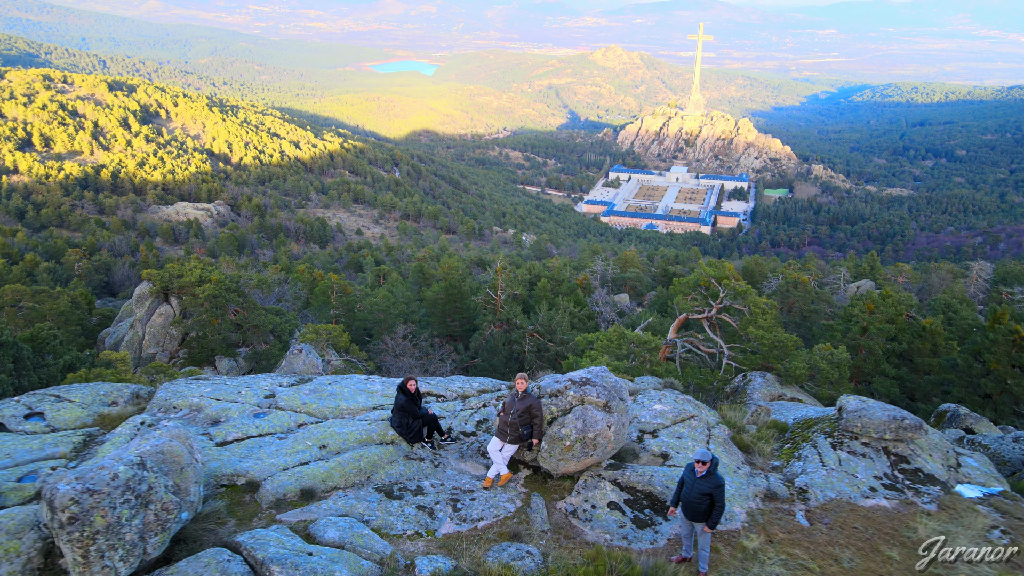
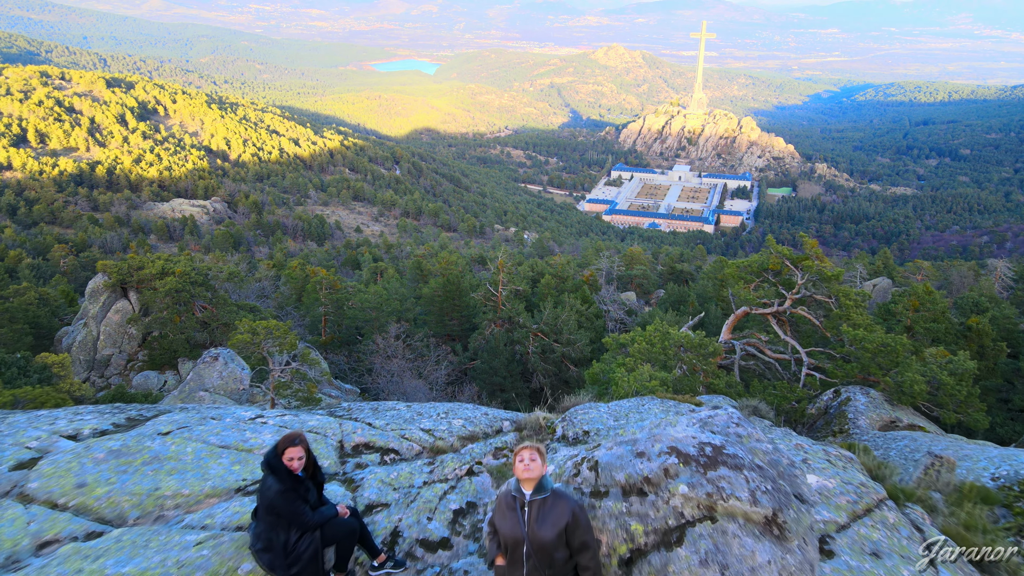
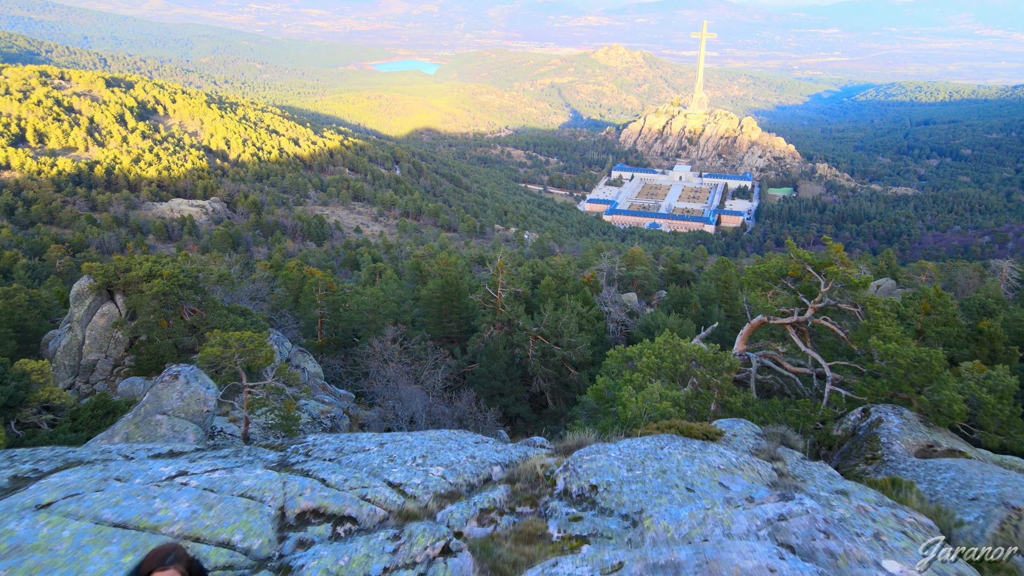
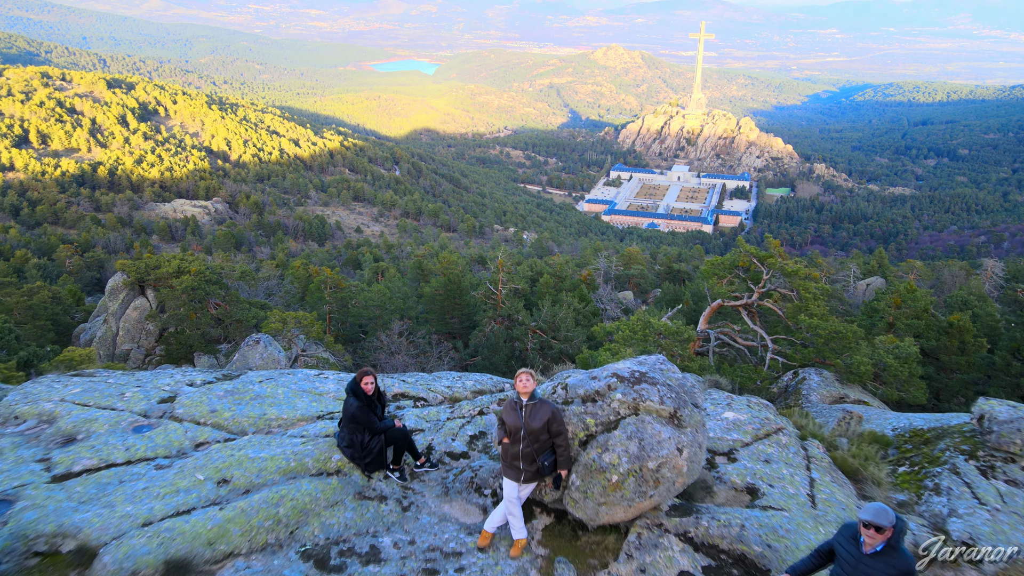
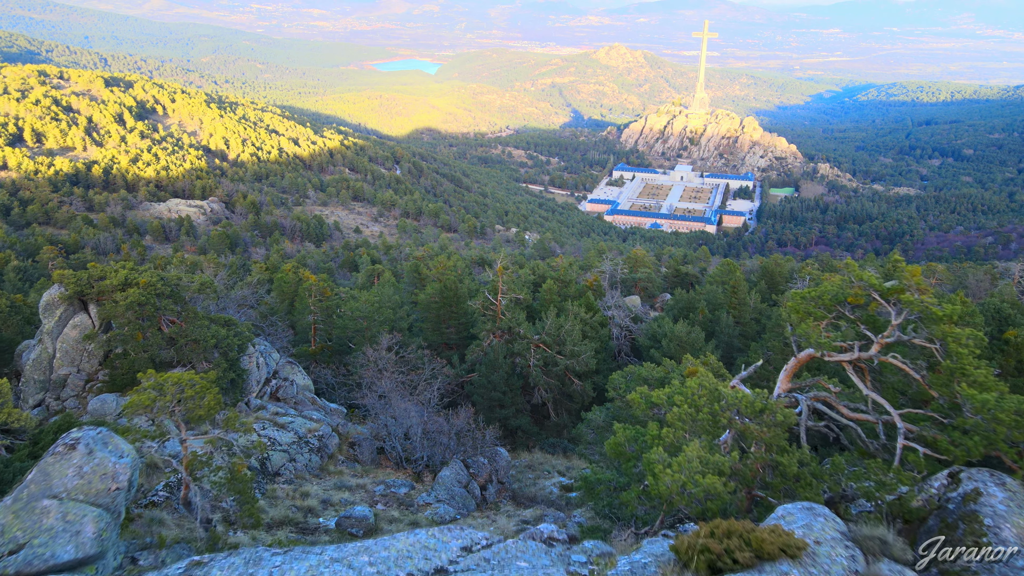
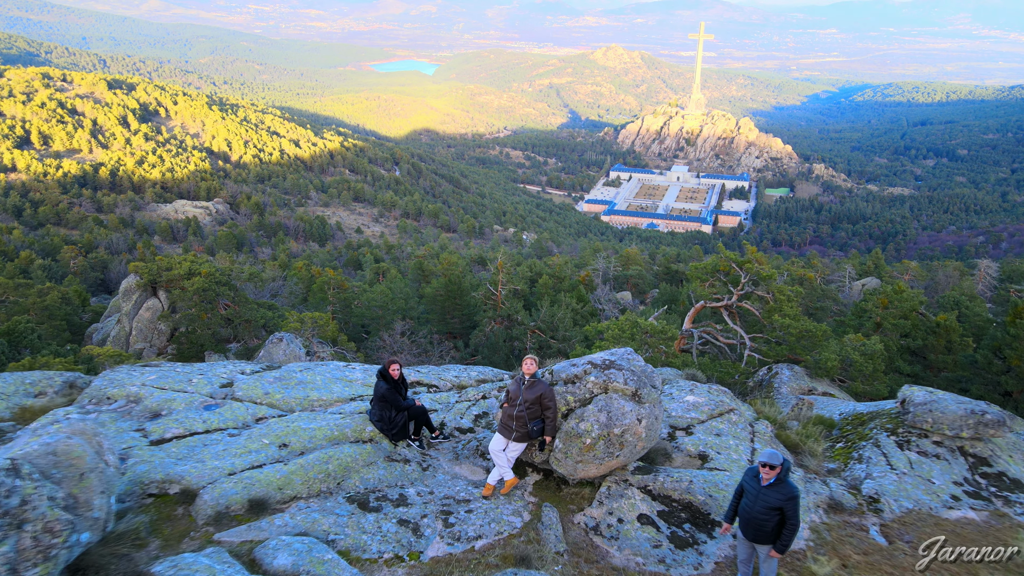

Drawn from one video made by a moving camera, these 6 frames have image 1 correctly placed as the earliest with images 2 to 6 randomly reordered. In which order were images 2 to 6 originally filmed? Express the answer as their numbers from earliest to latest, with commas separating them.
6, 4, 2, 3, 5
